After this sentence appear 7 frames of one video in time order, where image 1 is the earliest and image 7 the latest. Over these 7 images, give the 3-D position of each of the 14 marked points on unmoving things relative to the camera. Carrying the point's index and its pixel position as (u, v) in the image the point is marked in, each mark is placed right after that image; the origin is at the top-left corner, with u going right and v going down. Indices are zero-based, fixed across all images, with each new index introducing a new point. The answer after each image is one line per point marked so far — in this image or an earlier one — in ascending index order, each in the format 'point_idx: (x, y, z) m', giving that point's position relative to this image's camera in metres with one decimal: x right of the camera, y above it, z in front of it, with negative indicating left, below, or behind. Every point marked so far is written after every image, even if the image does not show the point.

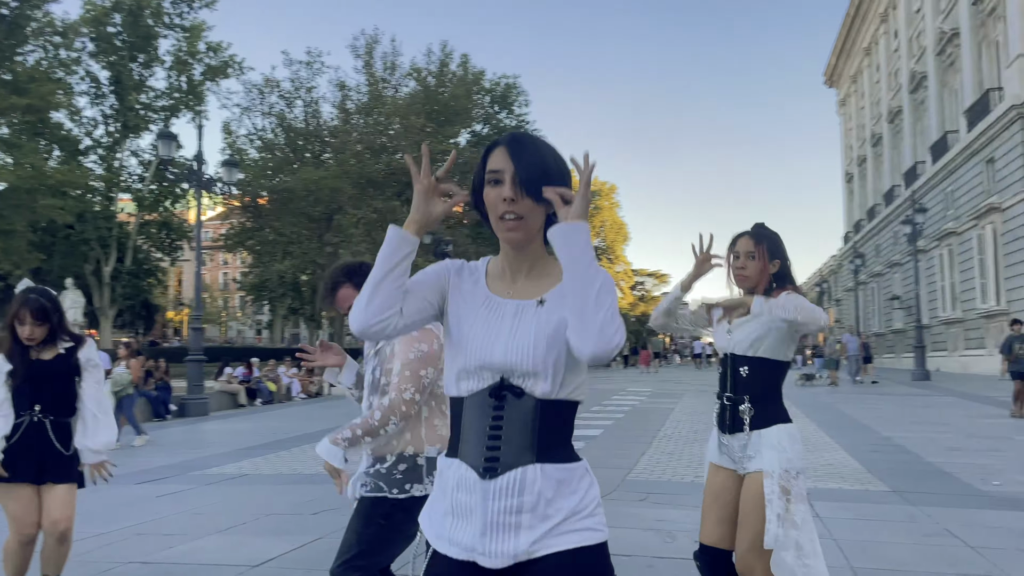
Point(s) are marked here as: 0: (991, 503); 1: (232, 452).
0: (+4.0, -1.8, +7.1) m
1: (-3.3, -2.0, +10.0) m
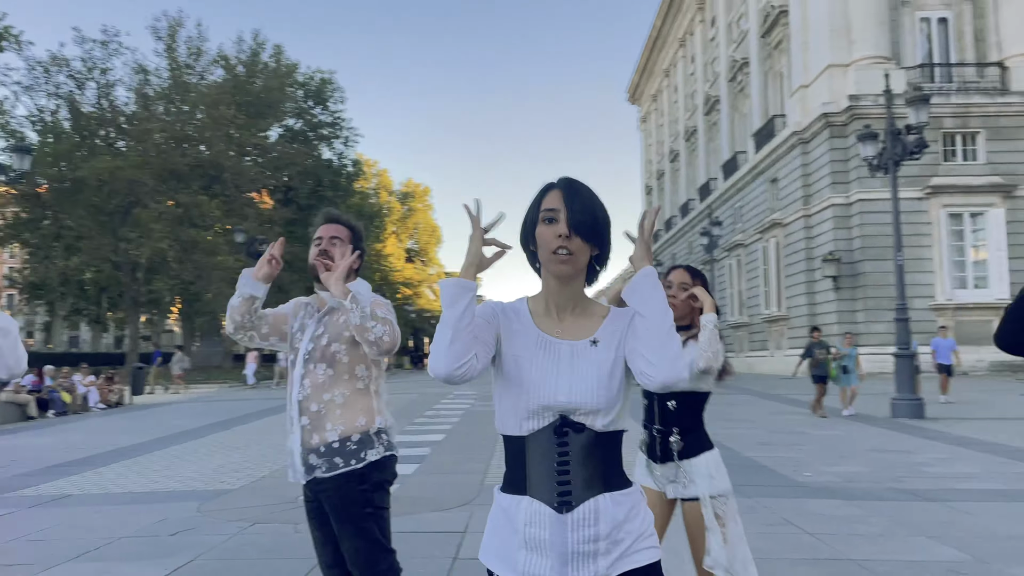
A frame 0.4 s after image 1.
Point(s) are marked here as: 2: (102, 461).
0: (+2.8, -1.9, +7.8) m
1: (-5.1, -2.0, +9.0) m
2: (-5.0, -2.1, +9.9) m
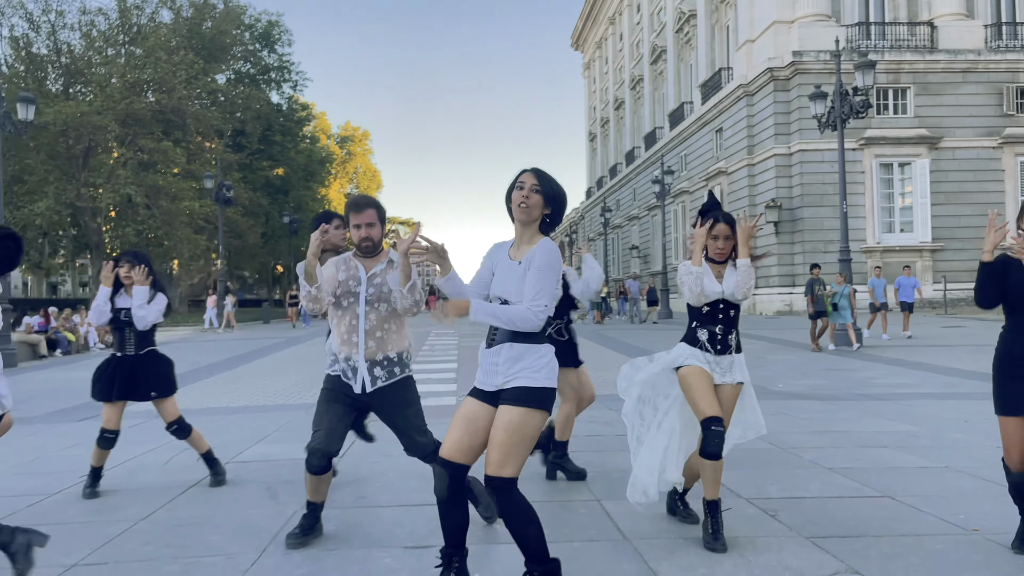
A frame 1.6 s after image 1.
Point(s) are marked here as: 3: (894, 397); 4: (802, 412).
0: (+3.2, -1.3, +9.6) m
1: (-4.8, -1.3, +10.2) m
2: (-4.8, -1.3, +11.1) m
3: (+4.3, -1.2, +9.3) m
4: (+2.8, -1.2, +8.1) m
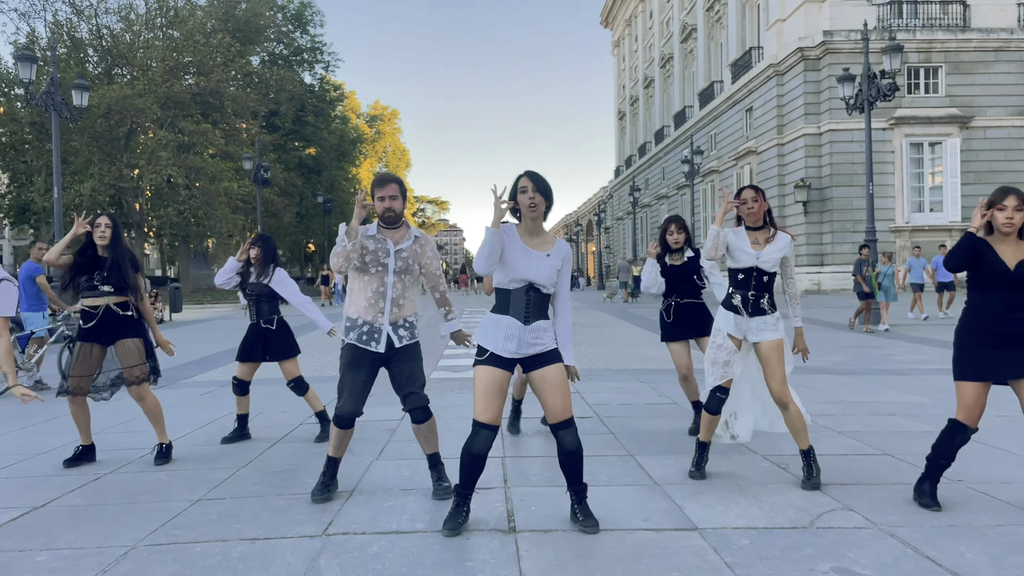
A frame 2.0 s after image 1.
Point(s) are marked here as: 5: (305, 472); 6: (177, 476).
0: (+3.6, -1.0, +10.1) m
1: (-4.3, -1.1, +11.0) m
2: (-4.3, -1.0, +11.9) m
3: (+4.7, -1.0, +9.8) m
4: (+3.2, -1.0, +8.6) m
5: (-1.2, -1.0, +4.7) m
6: (-1.9, -1.1, +4.7) m
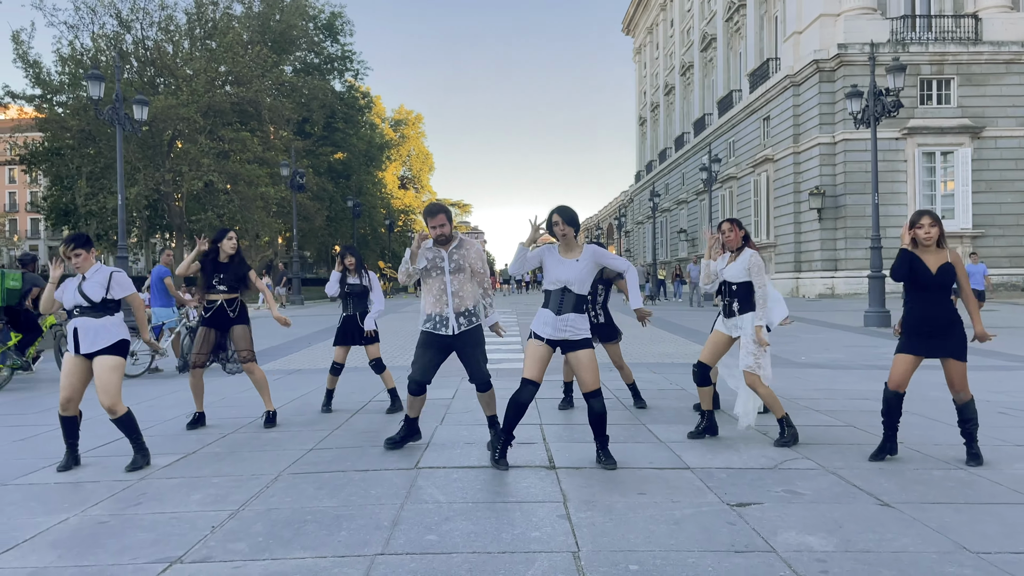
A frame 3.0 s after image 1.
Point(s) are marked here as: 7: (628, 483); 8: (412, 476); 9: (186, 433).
0: (+4.0, -1.1, +11.3) m
1: (-3.9, -1.1, +12.3) m
2: (-3.8, -1.1, +13.3) m
3: (+5.1, -1.1, +10.9) m
4: (+3.6, -1.1, +9.8) m
5: (-0.9, -1.0, +5.9) m
6: (-1.6, -1.1, +6.0) m
7: (+0.6, -1.0, +4.3) m
8: (-0.5, -1.0, +4.5) m
9: (-2.4, -1.1, +6.2) m
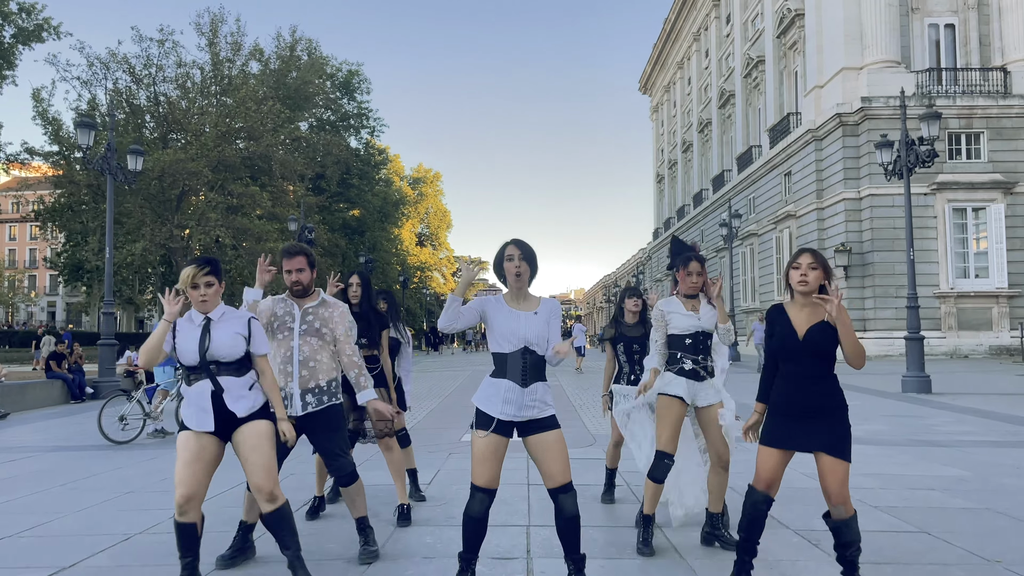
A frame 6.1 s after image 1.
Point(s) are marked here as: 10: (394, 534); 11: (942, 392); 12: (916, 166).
0: (+4.0, -1.8, +10.0) m
1: (-3.9, -1.9, +11.2) m
2: (-3.8, -1.9, +12.1) m
3: (+5.1, -1.8, +9.6) m
4: (+3.6, -1.7, +8.5) m
5: (-1.0, -1.4, +4.8) m
6: (-1.7, -1.4, +4.8) m
7: (+0.5, -1.3, +3.1) m
8: (-0.7, -1.3, +3.3) m
9: (-2.5, -1.5, +5.0) m
10: (-0.7, -1.4, +4.9) m
11: (+8.8, -2.1, +17.0) m
12: (+8.5, +2.5, +17.5) m
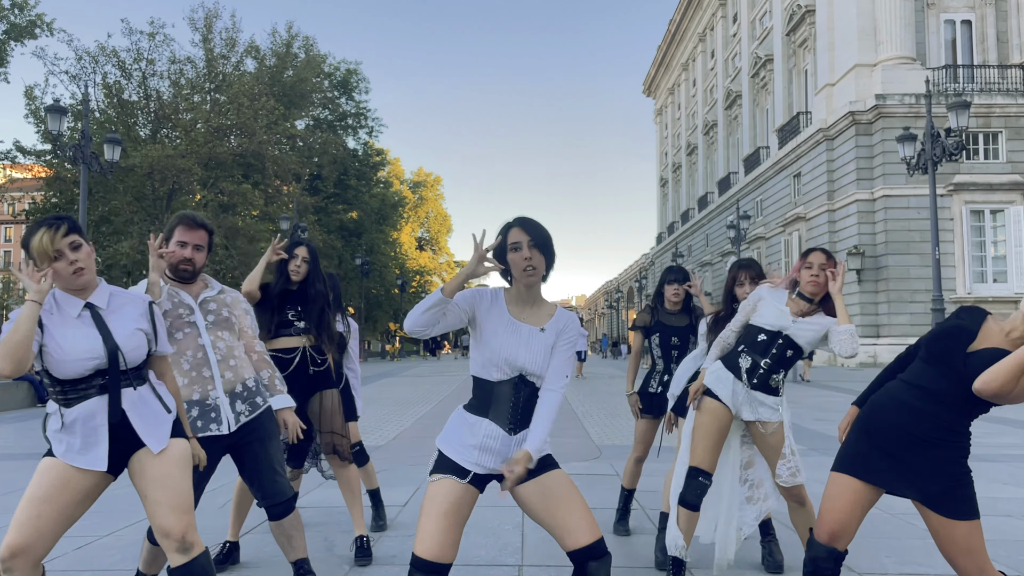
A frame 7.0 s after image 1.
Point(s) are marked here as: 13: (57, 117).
0: (+3.9, -1.8, +8.9) m
1: (-3.9, -1.8, +10.1) m
2: (-3.8, -1.8, +11.0) m
3: (+5.0, -1.7, +8.5) m
4: (+3.5, -1.6, +7.4) m
5: (-1.1, -1.3, +3.7) m
6: (-1.8, -1.3, +3.7) m
7: (+0.4, -1.1, +2.0) m
8: (-0.7, -1.2, +2.2) m
9: (-2.6, -1.3, +3.9) m
10: (-0.7, -1.3, +3.8) m
11: (+8.7, -2.2, +15.8) m
12: (+8.5, +2.5, +16.4) m
13: (-9.1, +3.5, +16.7) m
